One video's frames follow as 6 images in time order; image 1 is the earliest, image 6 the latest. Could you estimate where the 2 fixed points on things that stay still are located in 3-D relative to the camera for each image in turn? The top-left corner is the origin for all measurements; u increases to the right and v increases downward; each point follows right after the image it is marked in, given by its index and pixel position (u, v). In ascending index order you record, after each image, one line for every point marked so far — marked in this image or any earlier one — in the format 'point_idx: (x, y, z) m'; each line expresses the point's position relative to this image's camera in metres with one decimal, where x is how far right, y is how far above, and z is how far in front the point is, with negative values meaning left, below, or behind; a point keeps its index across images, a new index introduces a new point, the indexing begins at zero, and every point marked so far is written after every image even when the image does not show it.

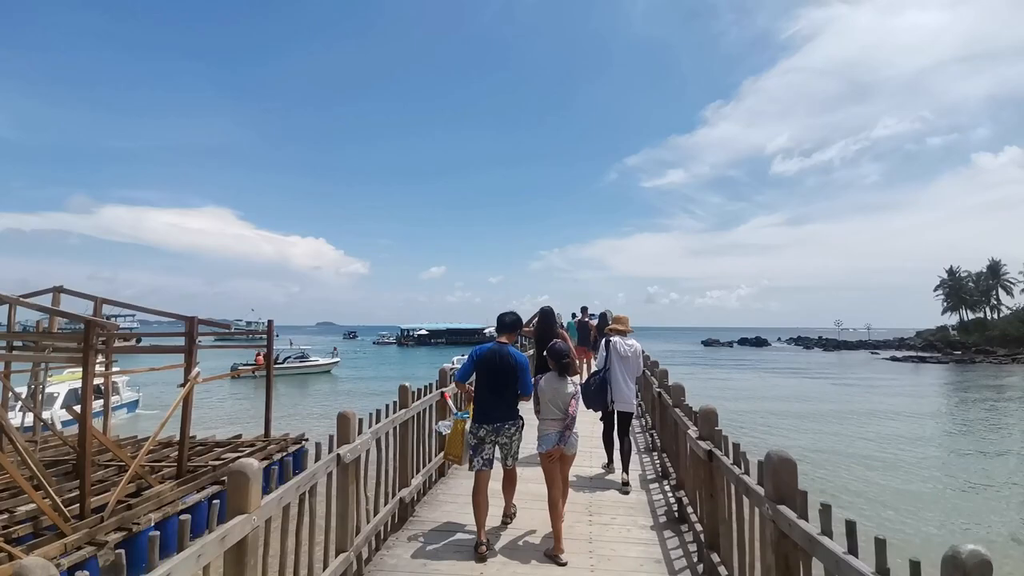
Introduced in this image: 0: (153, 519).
0: (-4.2, -2.7, +7.0) m
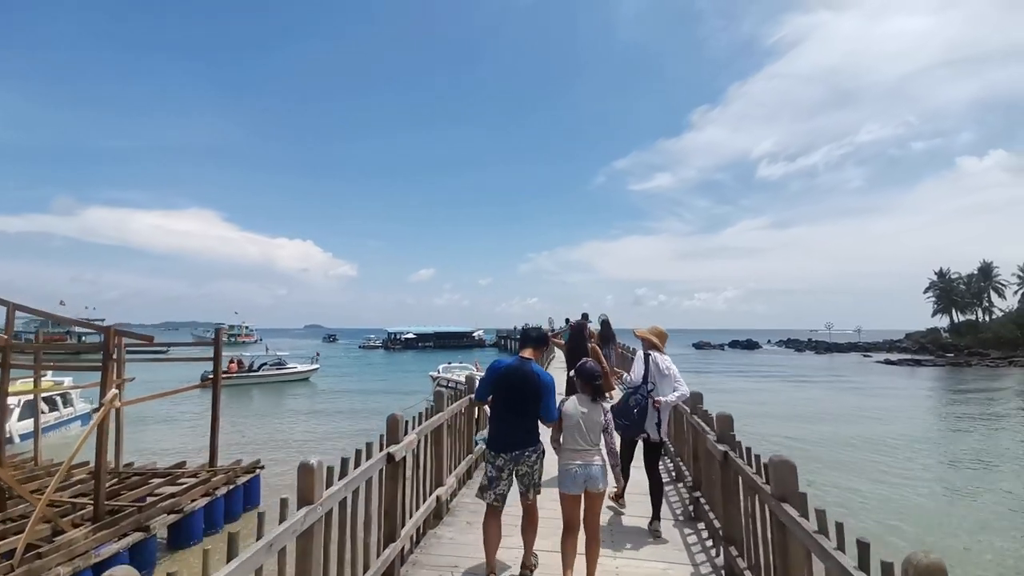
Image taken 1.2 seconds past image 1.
0: (-4.3, -2.7, +5.7) m
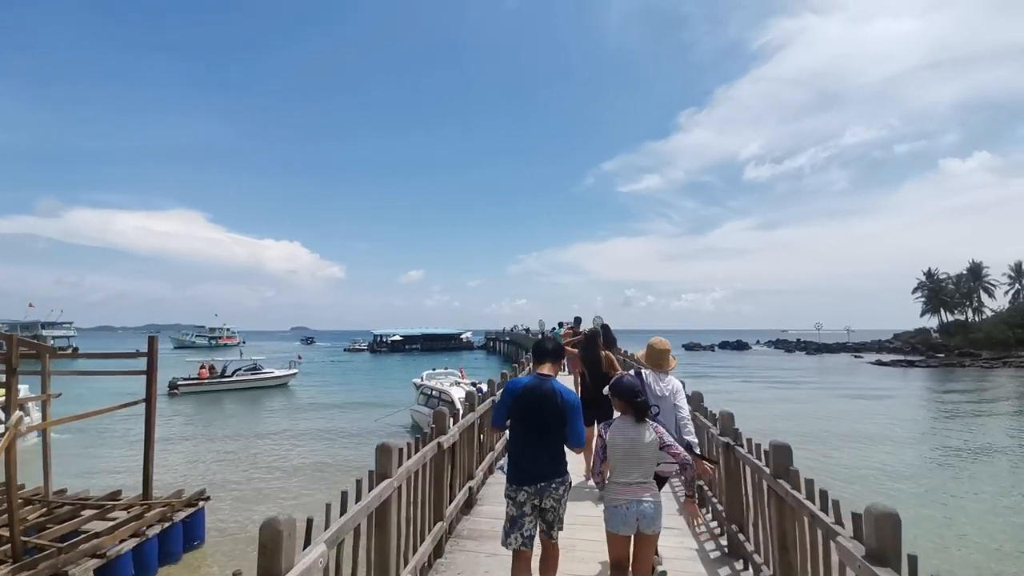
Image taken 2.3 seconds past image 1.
0: (-4.4, -2.7, +4.6) m
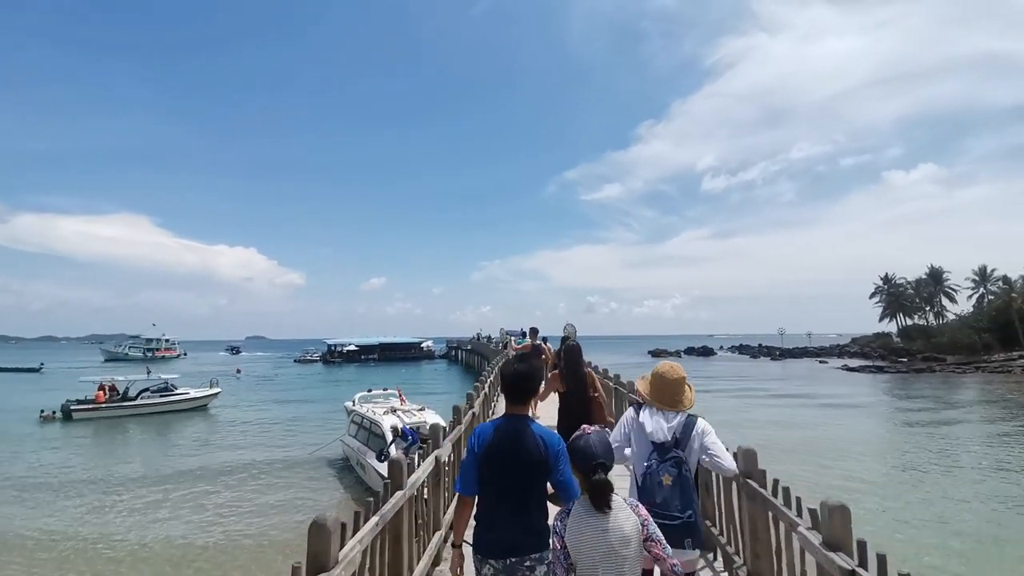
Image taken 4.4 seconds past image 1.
0: (-4.7, -2.7, +1.9) m
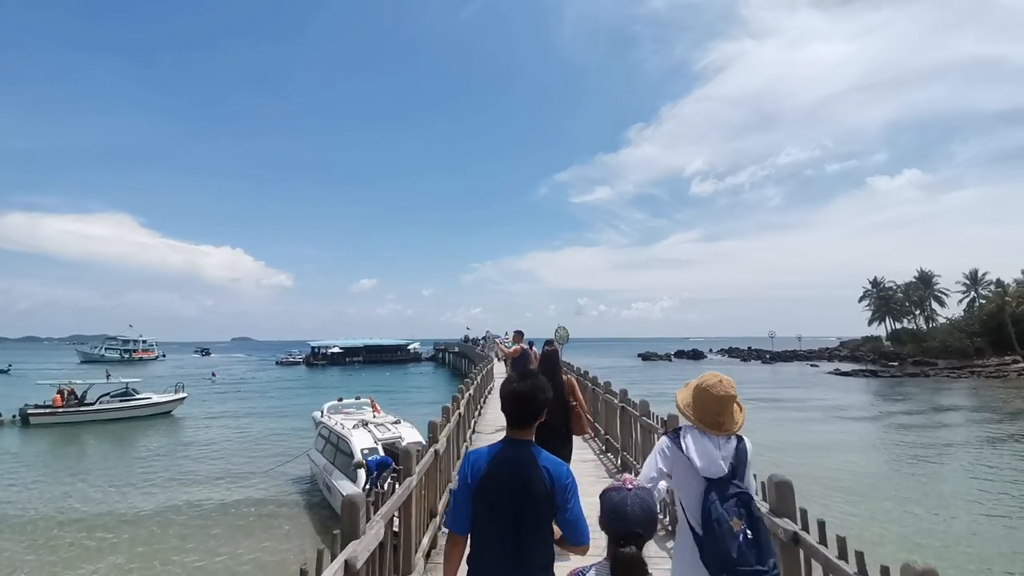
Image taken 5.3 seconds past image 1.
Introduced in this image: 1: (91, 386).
0: (-4.8, -2.6, +0.8) m
1: (-13.5, -3.2, +19.4) m
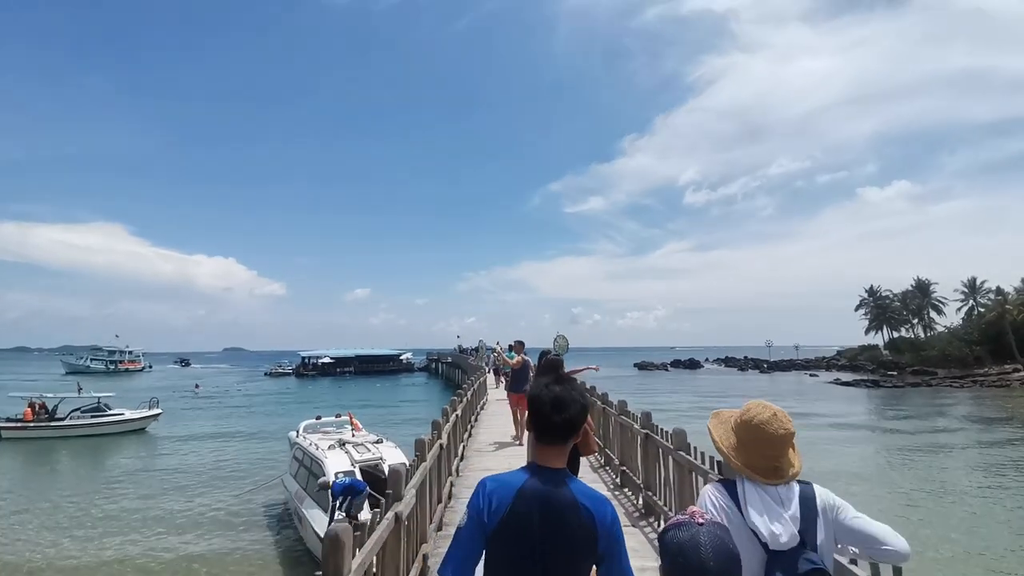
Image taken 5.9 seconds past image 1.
0: (-4.8, -2.6, -0.2) m
1: (-13.7, -3.4, +18.4) m
